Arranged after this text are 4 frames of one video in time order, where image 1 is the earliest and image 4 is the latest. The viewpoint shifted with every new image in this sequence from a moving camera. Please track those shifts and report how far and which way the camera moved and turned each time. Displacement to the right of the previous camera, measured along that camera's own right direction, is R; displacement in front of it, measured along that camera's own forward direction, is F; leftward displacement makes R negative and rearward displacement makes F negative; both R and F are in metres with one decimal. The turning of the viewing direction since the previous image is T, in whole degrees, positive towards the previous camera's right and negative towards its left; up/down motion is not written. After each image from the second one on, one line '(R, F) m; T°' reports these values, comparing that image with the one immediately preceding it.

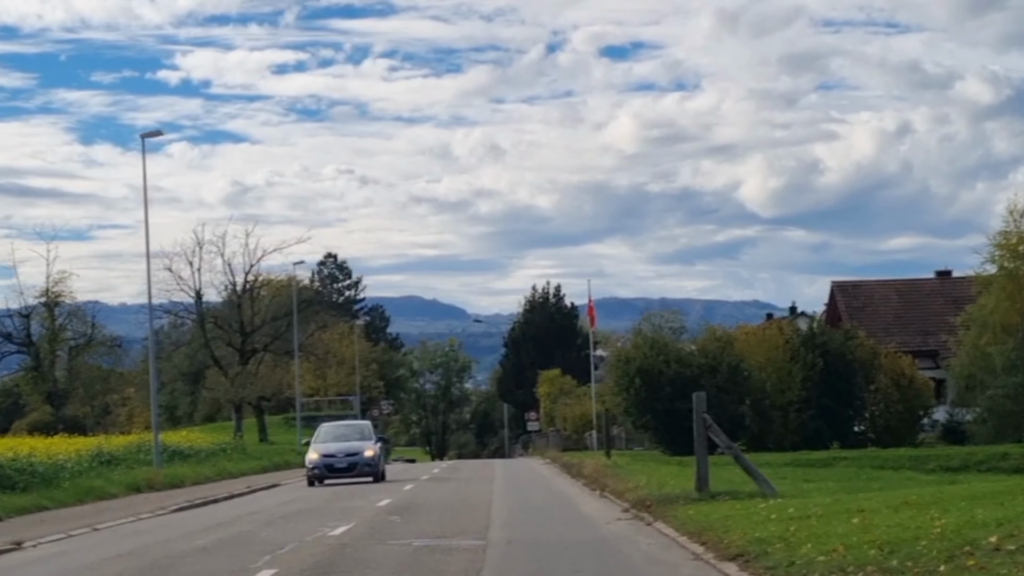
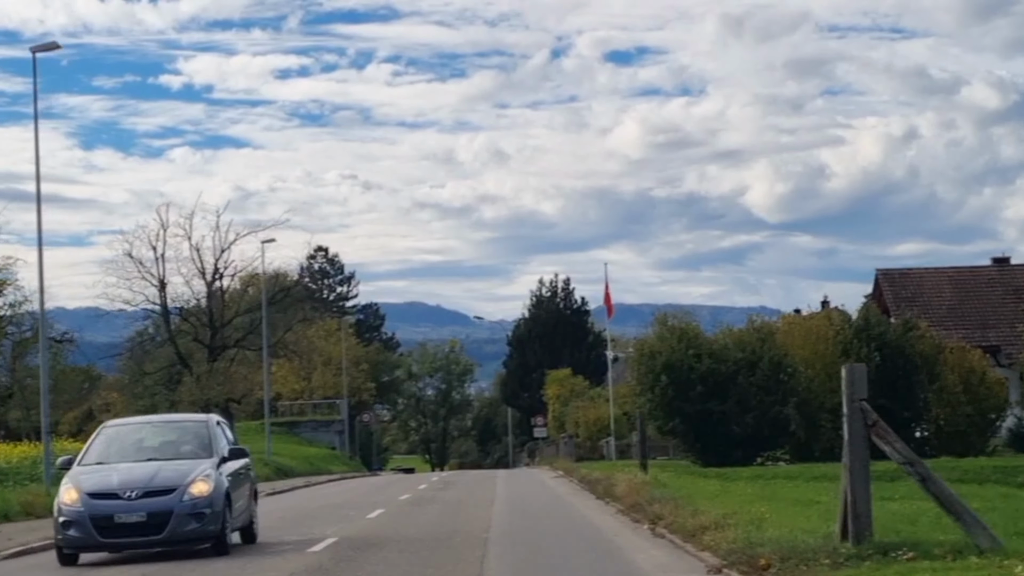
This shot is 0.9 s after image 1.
(0.0, +9.0) m; 0°
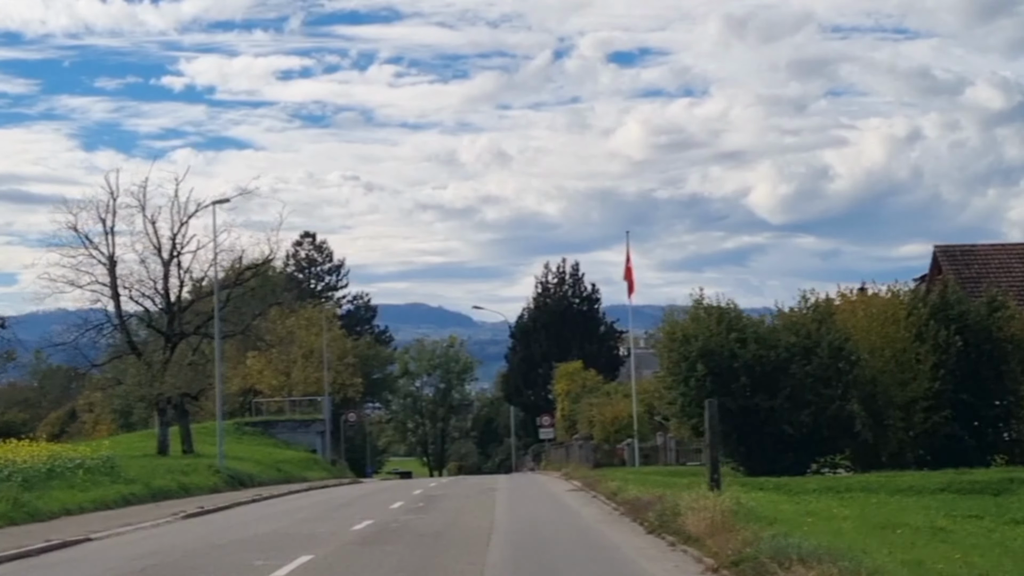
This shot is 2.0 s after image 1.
(0.0, +9.4) m; 0°
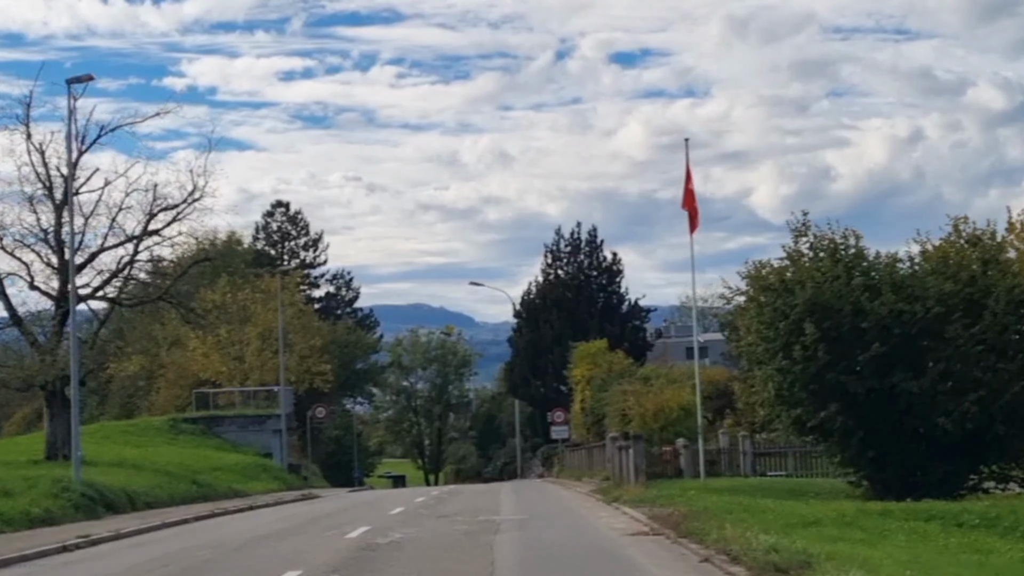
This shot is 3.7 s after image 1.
(-0.2, +15.2) m; 0°
